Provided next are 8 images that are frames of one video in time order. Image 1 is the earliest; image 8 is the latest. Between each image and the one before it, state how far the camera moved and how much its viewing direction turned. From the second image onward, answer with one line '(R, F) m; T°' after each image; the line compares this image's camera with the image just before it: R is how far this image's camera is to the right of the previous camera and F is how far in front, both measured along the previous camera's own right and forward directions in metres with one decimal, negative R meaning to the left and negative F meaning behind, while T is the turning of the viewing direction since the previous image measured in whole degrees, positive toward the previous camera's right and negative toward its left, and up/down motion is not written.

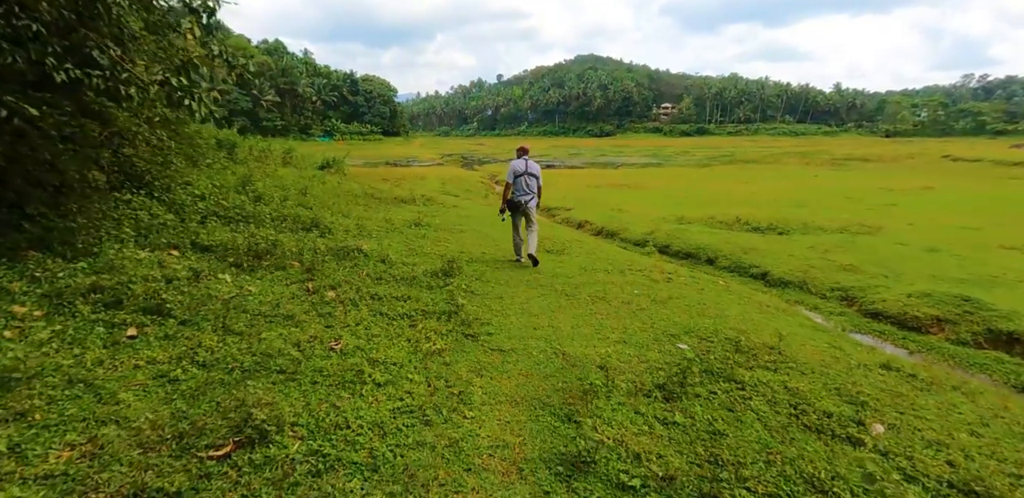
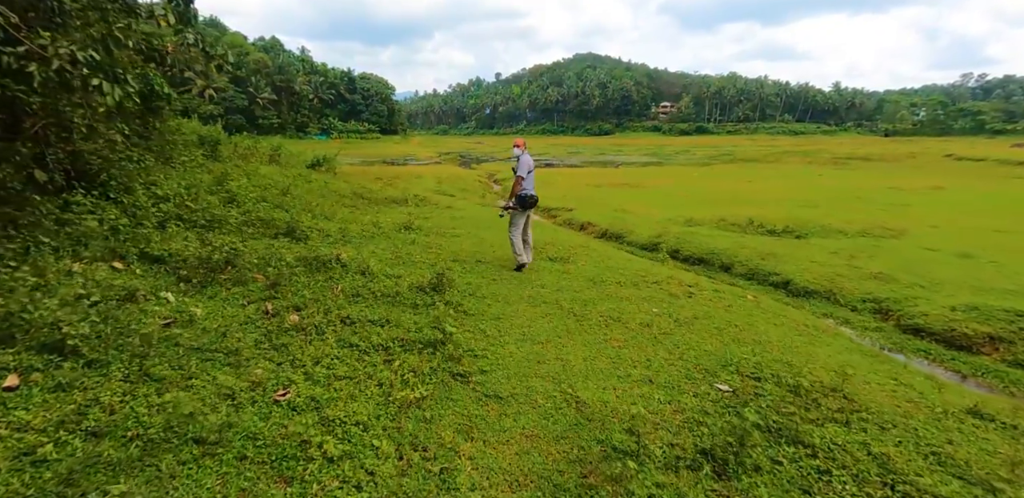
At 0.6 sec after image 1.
(0.0, +1.1) m; 0°
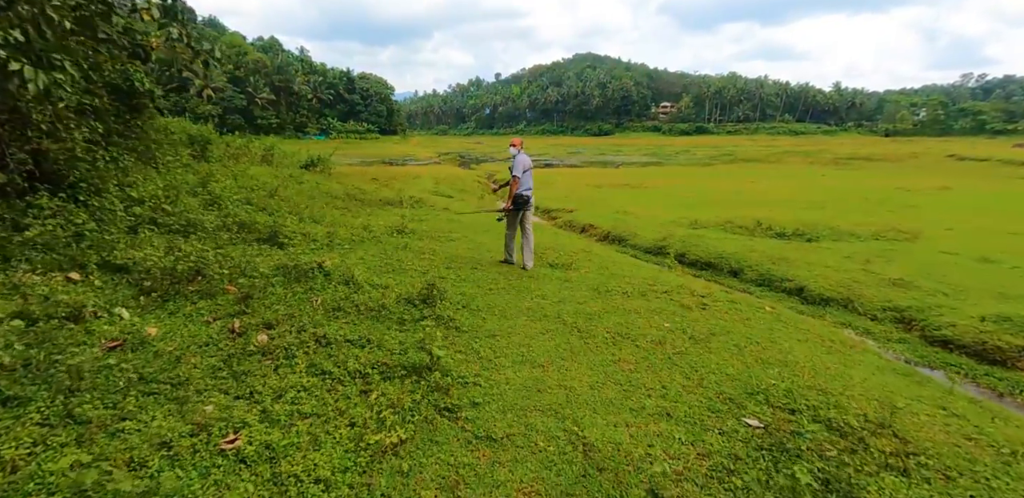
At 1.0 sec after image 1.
(0.0, +0.6) m; 0°
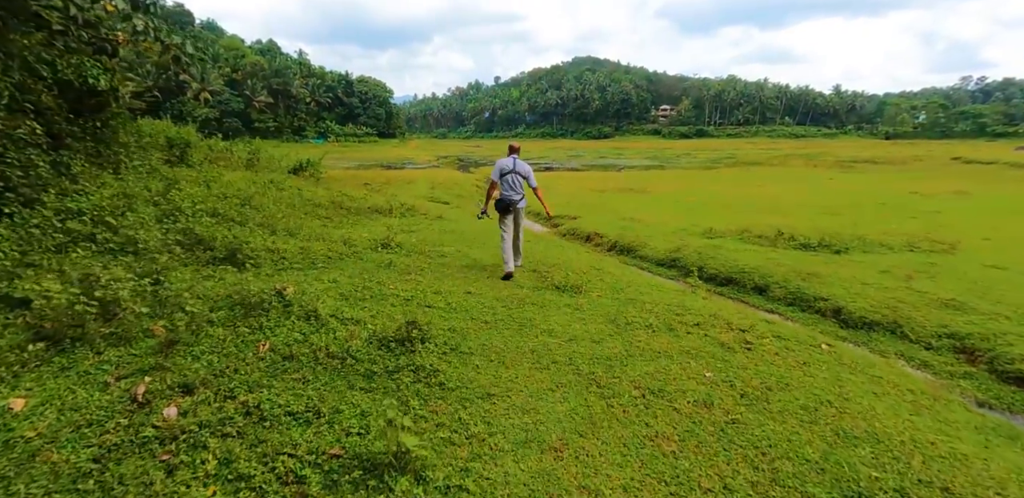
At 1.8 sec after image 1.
(0.0, +1.3) m; 0°
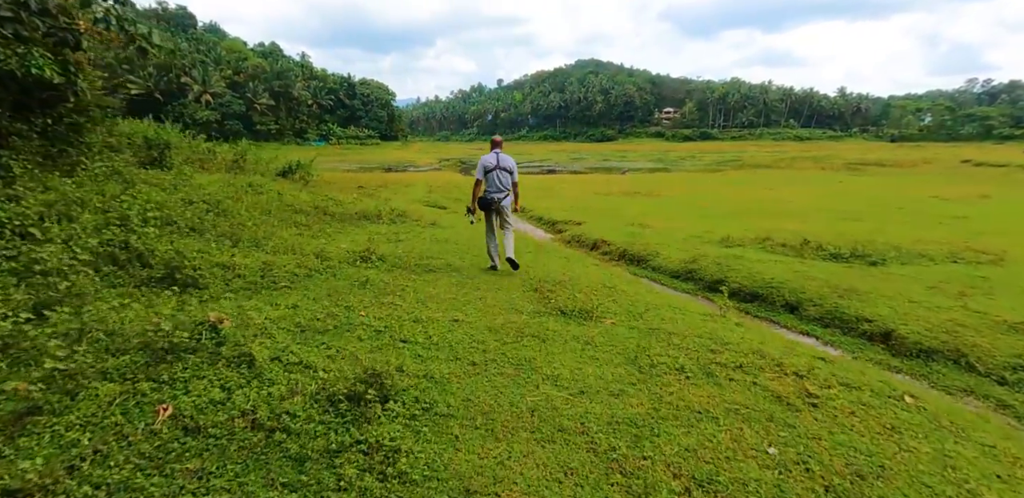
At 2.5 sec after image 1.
(+0.1, +1.3) m; 0°
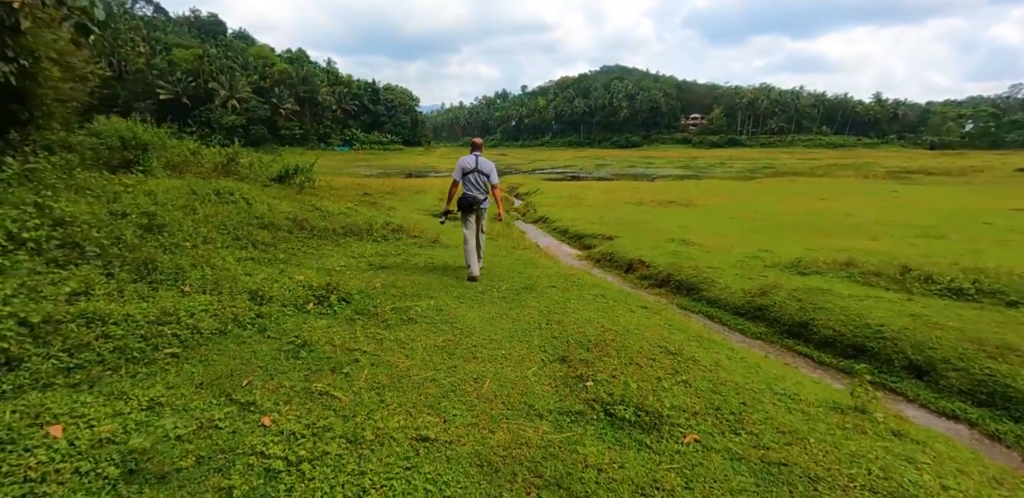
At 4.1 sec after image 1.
(+0.1, +2.6) m; -2°
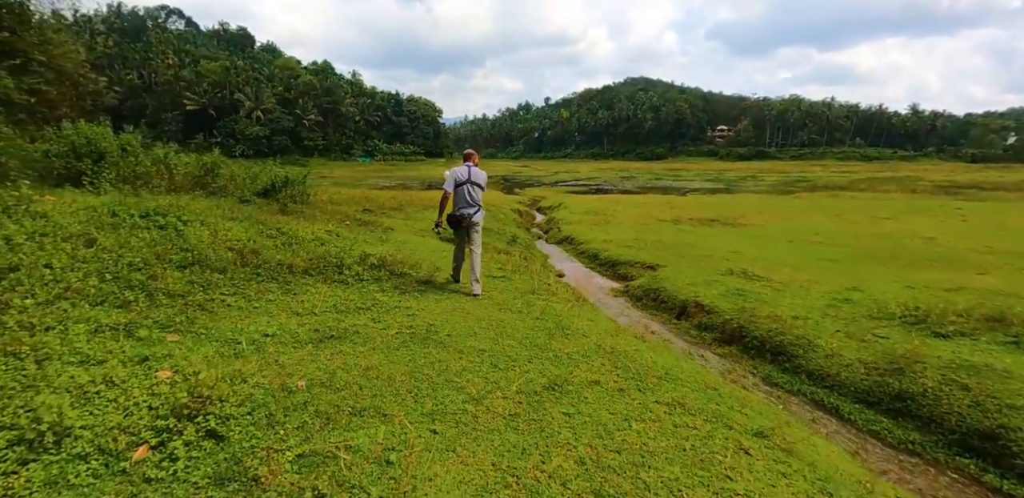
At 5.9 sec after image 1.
(0.0, +2.9) m; -2°
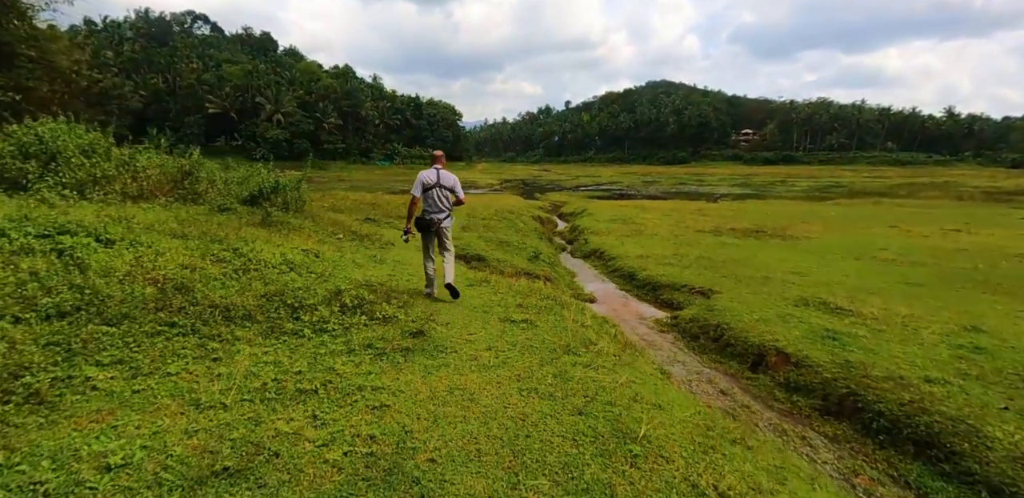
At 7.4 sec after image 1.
(-0.1, +2.4) m; -2°
